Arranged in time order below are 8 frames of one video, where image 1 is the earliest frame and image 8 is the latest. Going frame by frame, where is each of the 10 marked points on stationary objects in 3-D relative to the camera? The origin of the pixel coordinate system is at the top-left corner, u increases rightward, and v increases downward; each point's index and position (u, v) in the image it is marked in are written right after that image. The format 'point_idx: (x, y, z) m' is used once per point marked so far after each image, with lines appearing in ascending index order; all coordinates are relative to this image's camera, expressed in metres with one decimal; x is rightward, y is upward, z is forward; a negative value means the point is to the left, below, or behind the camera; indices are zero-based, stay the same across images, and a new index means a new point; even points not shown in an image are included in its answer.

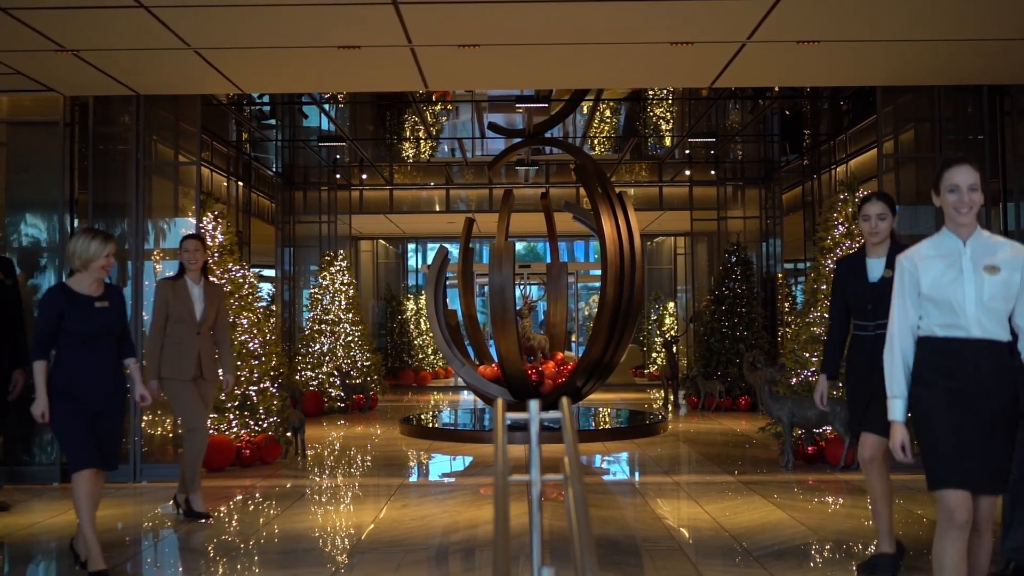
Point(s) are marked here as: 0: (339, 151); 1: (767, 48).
0: (-2.7, +2.1, +15.5) m
1: (+1.7, +1.6, +6.6) m
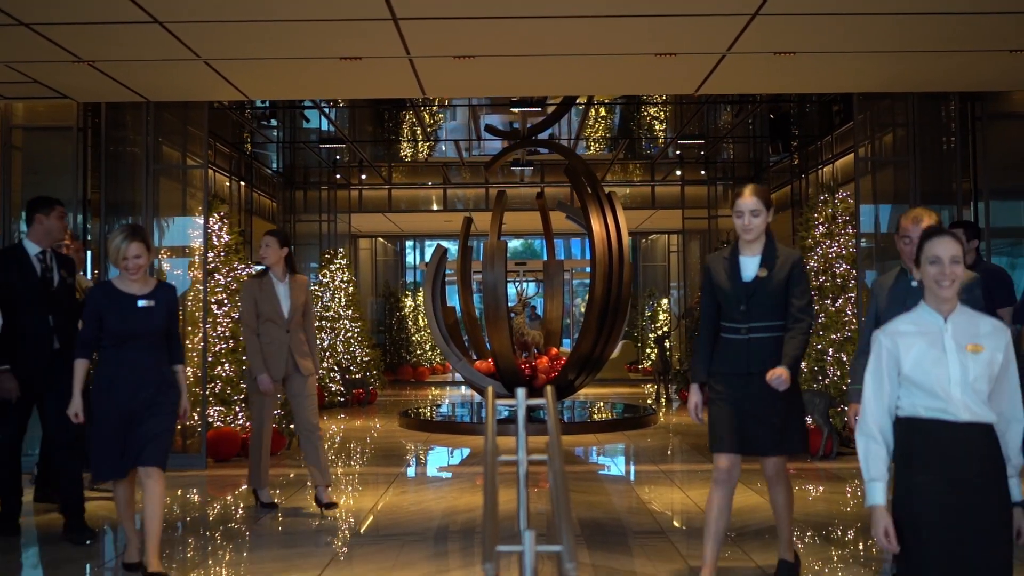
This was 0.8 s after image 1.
0: (-2.8, +2.2, +15.9) m
1: (+1.7, +1.6, +6.9) m
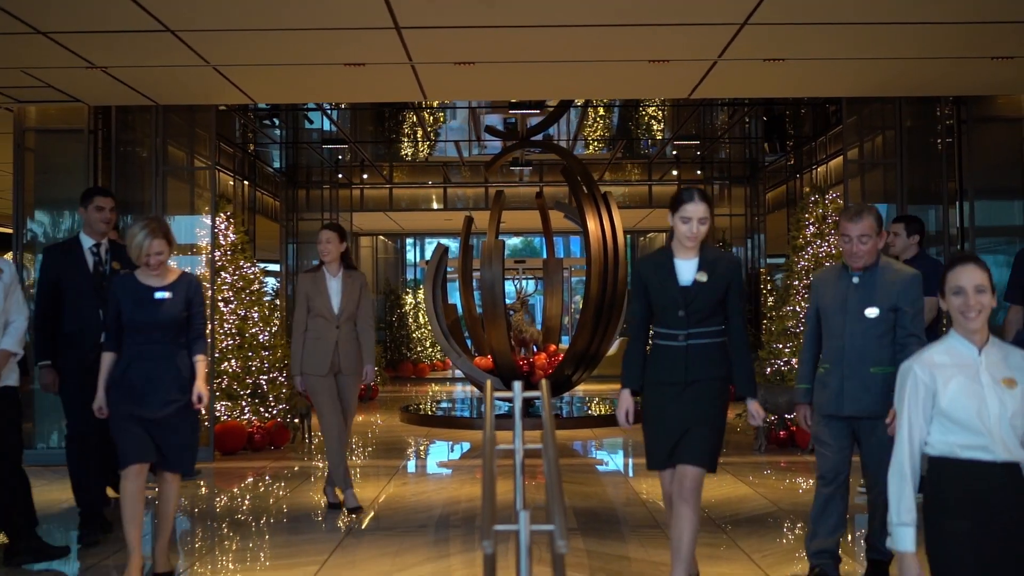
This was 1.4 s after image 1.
0: (-2.8, +2.2, +16.1) m
1: (+1.7, +1.6, +7.2) m
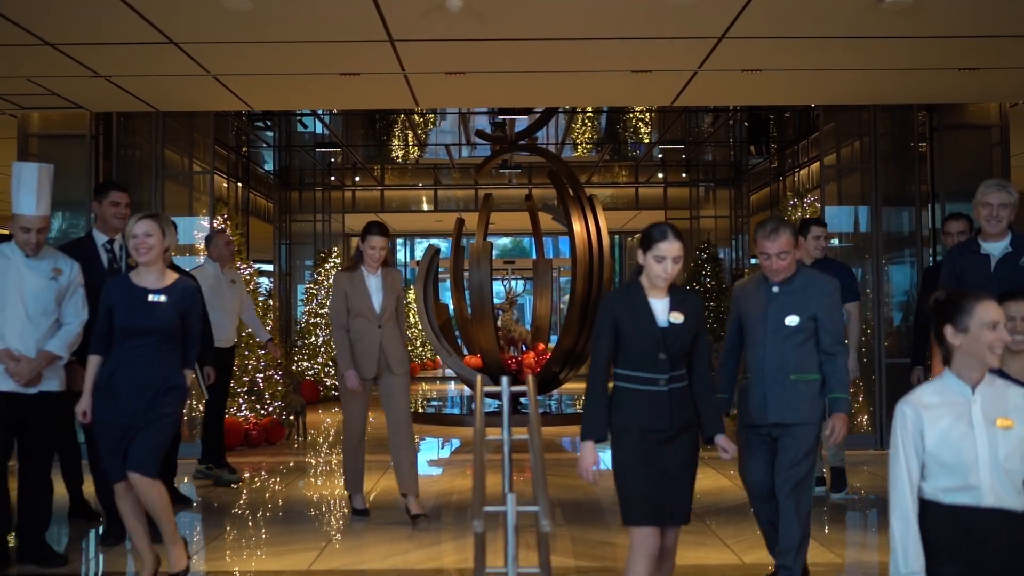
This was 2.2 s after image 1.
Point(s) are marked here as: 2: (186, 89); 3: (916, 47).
0: (-3.0, +2.2, +16.4) m
1: (+1.6, +1.6, +7.5) m
2: (-2.6, +1.6, +7.7) m
3: (+2.8, +1.7, +6.8) m
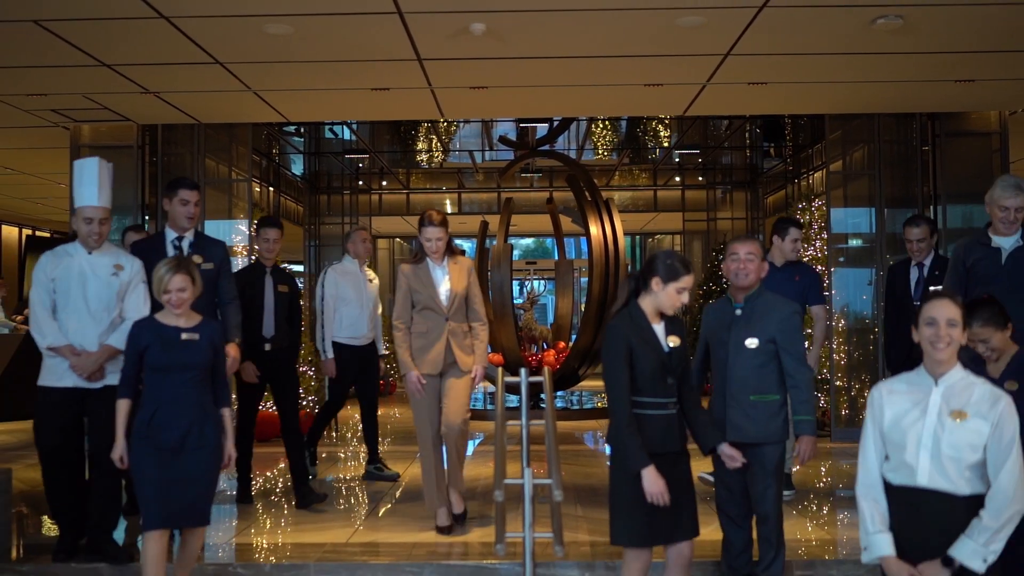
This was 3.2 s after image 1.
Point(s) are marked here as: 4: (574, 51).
0: (-2.6, +2.2, +16.9) m
1: (+1.7, +1.6, +7.9) m
2: (-2.4, +1.6, +8.3) m
3: (+3.0, +1.7, +7.2) m
4: (+0.4, +1.7, +6.8) m
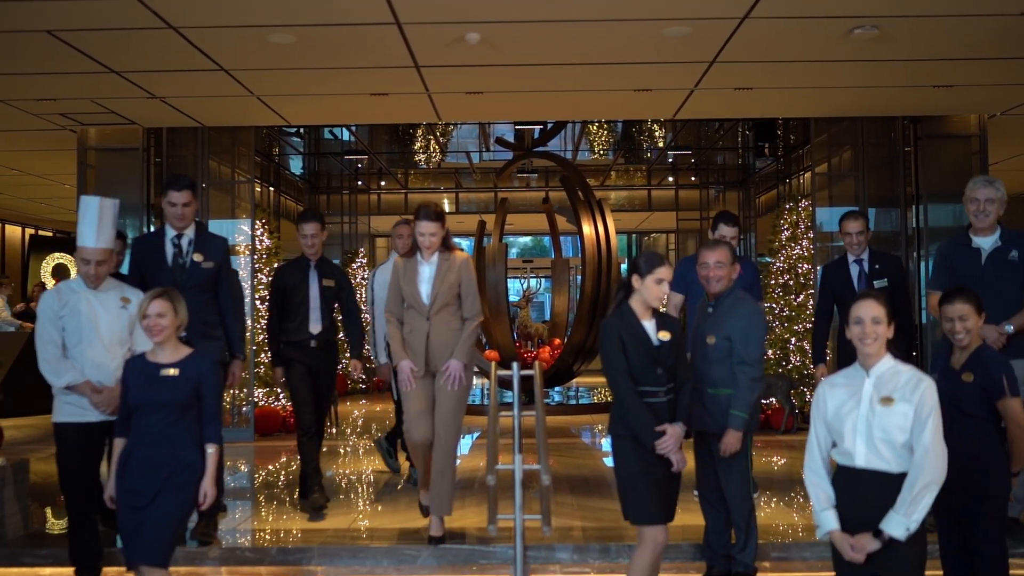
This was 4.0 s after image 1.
0: (-2.7, +2.3, +17.2) m
1: (+1.7, +1.6, +8.2) m
2: (-2.5, +1.6, +8.6) m
3: (+2.9, +1.7, +7.5) m
4: (+0.4, +1.7, +7.1) m
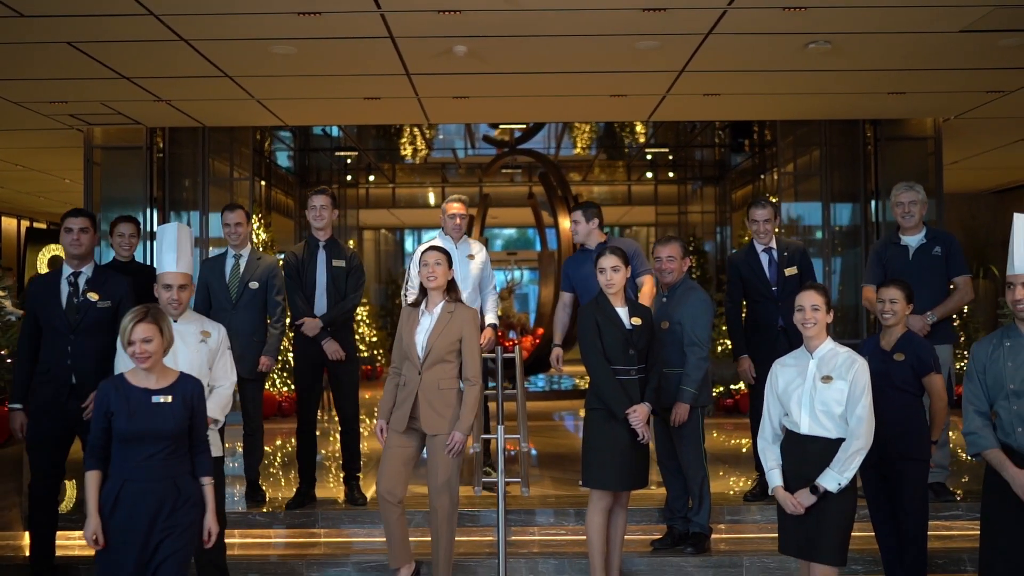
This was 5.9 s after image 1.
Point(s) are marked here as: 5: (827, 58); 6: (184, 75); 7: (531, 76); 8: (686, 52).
0: (-3.0, +2.4, +17.7) m
1: (+1.5, +1.7, +8.8) m
2: (-2.6, +1.7, +9.1) m
3: (+2.8, +1.8, +8.1) m
4: (+0.3, +1.7, +7.7) m
5: (+2.4, +1.8, +7.5) m
6: (-2.7, +1.7, +7.9) m
7: (+0.1, +1.7, +7.9) m
8: (+1.3, +1.8, +7.3) m
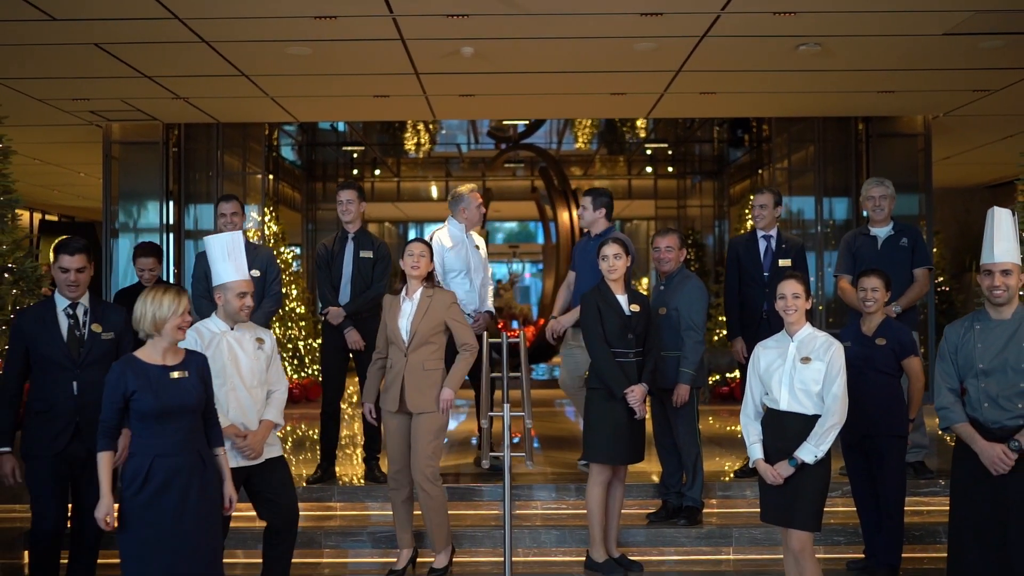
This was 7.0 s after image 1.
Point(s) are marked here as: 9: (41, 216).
0: (-2.9, +2.6, +18.1) m
1: (+1.6, +1.8, +9.2) m
2: (-2.6, +1.8, +9.4) m
3: (+2.8, +1.8, +8.5) m
4: (+0.3, +1.8, +8.0) m
5: (+2.5, +1.8, +7.8) m
6: (-2.6, +1.8, +8.2) m
7: (+0.2, +1.8, +8.3) m
8: (+1.3, +1.8, +7.6) m
9: (-9.0, +1.4, +18.6) m
